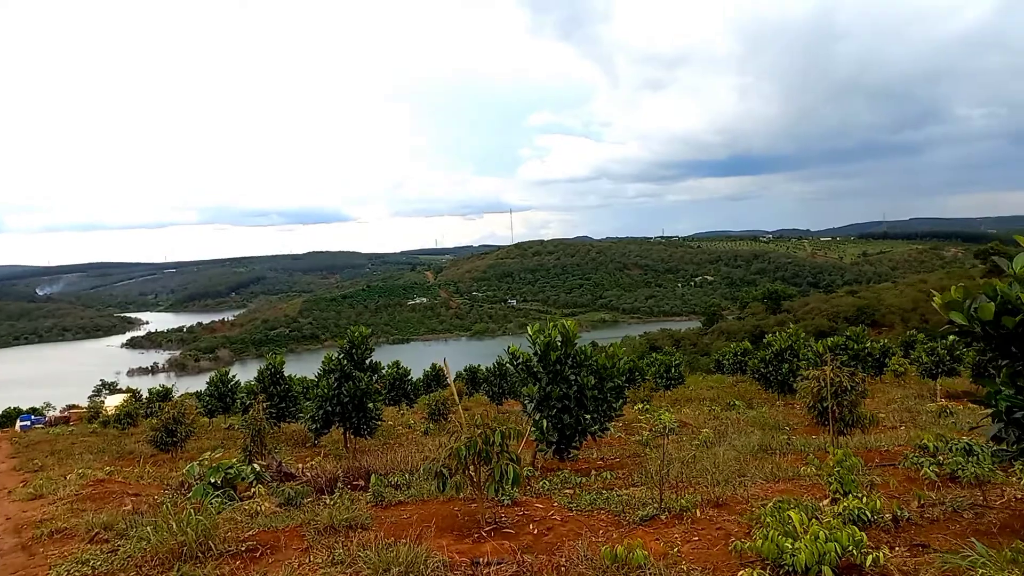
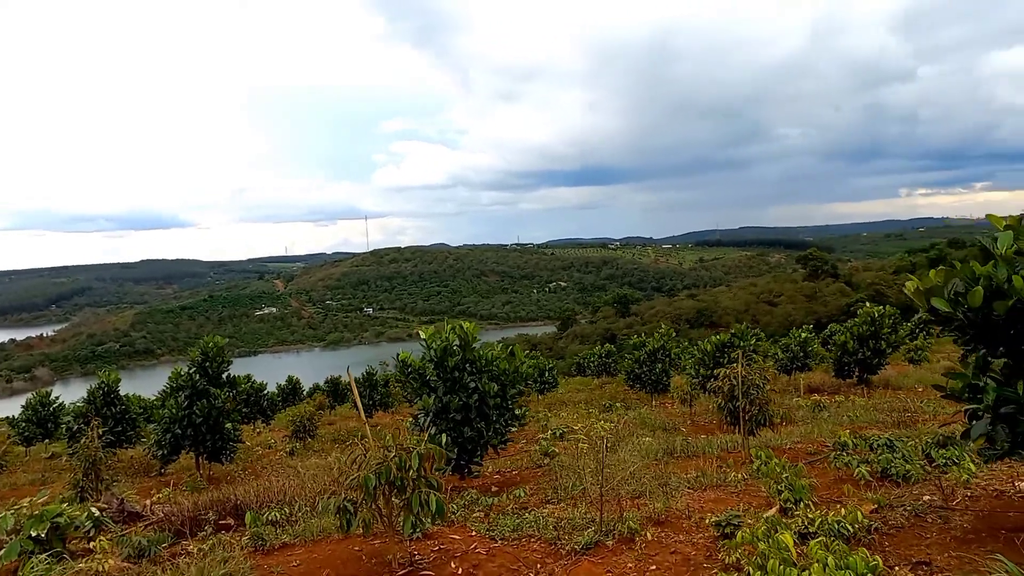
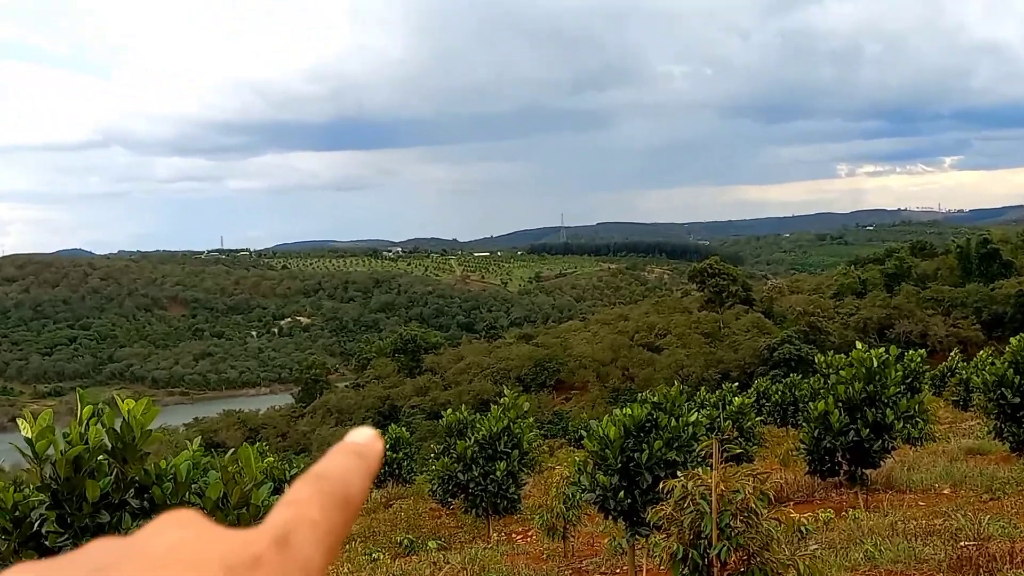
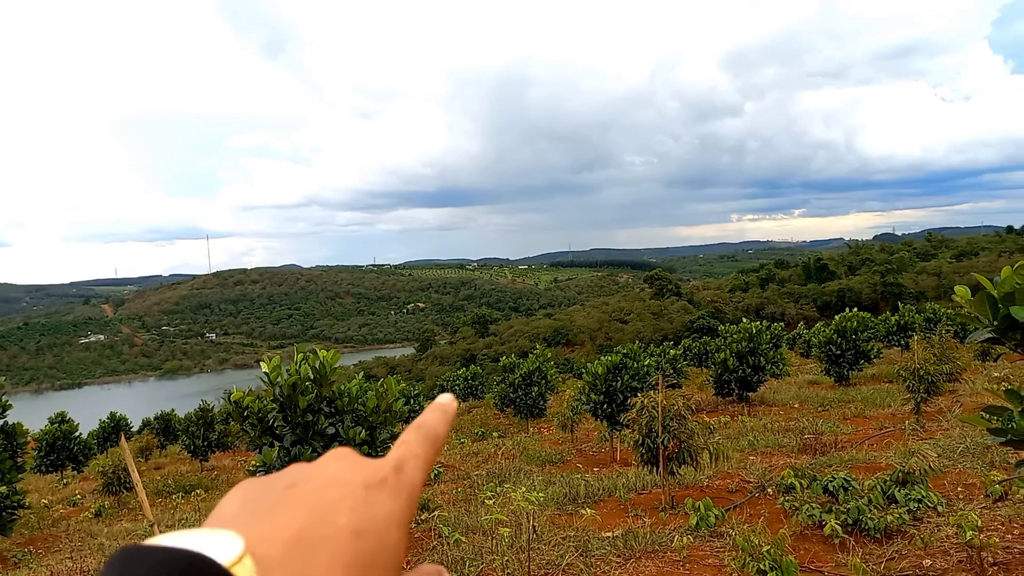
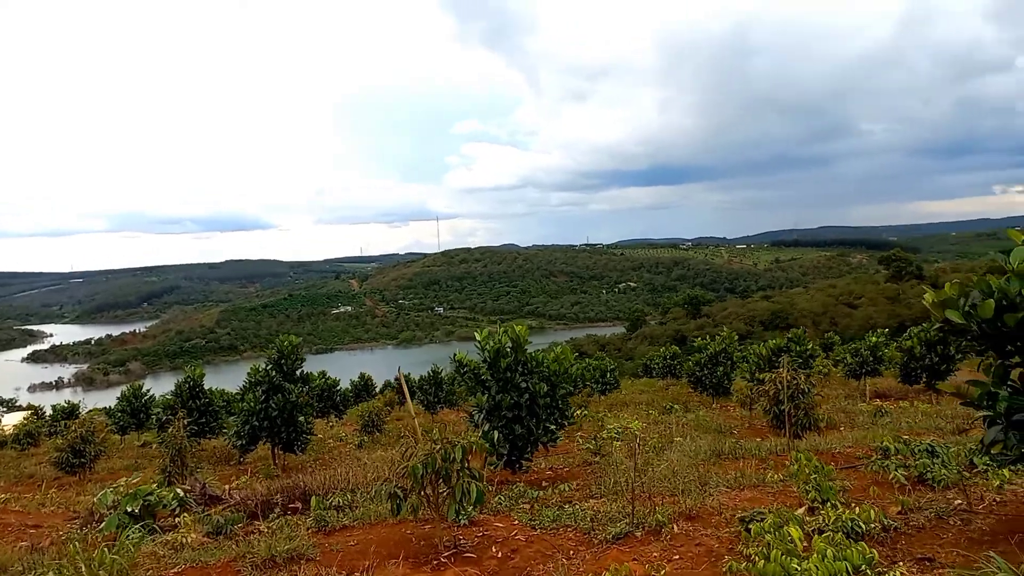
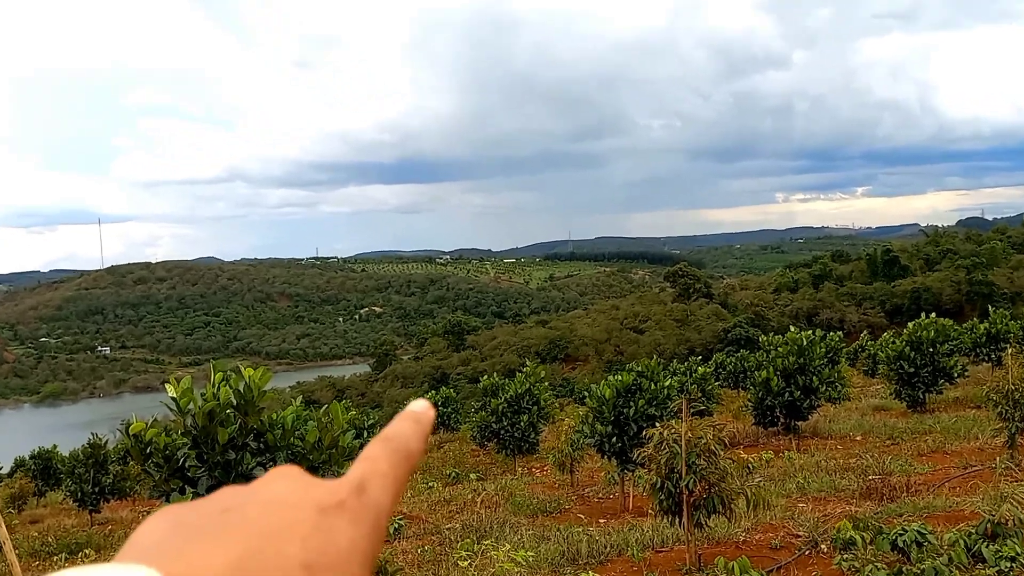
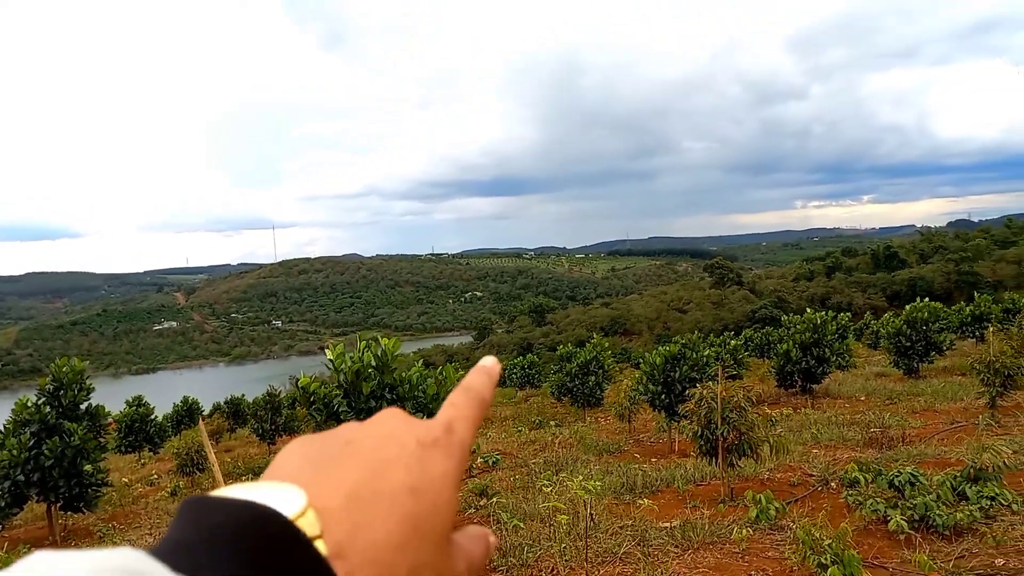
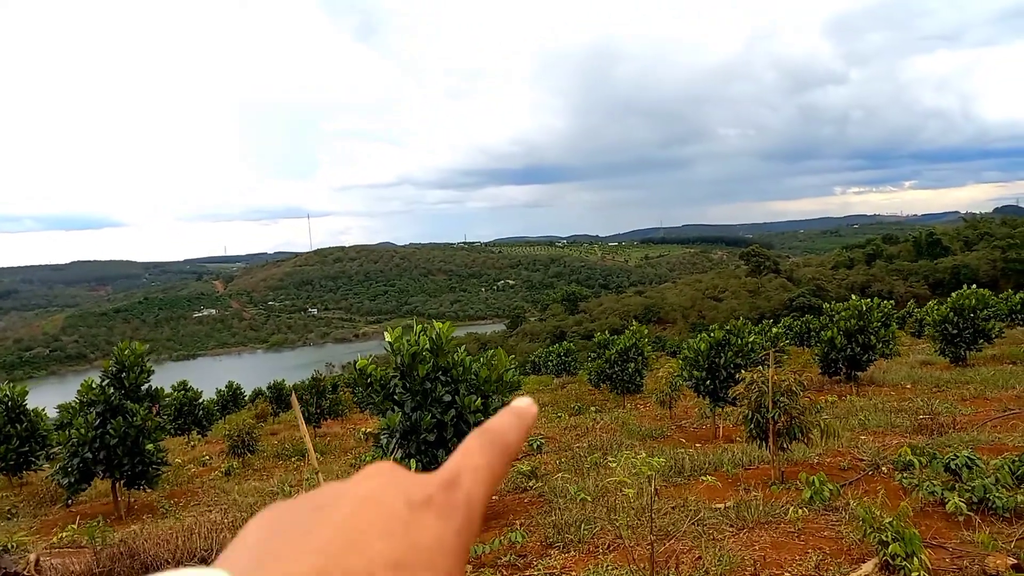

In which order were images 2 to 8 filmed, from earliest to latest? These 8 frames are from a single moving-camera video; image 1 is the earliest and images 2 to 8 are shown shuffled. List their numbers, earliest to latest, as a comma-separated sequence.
5, 2, 8, 7, 4, 6, 3
